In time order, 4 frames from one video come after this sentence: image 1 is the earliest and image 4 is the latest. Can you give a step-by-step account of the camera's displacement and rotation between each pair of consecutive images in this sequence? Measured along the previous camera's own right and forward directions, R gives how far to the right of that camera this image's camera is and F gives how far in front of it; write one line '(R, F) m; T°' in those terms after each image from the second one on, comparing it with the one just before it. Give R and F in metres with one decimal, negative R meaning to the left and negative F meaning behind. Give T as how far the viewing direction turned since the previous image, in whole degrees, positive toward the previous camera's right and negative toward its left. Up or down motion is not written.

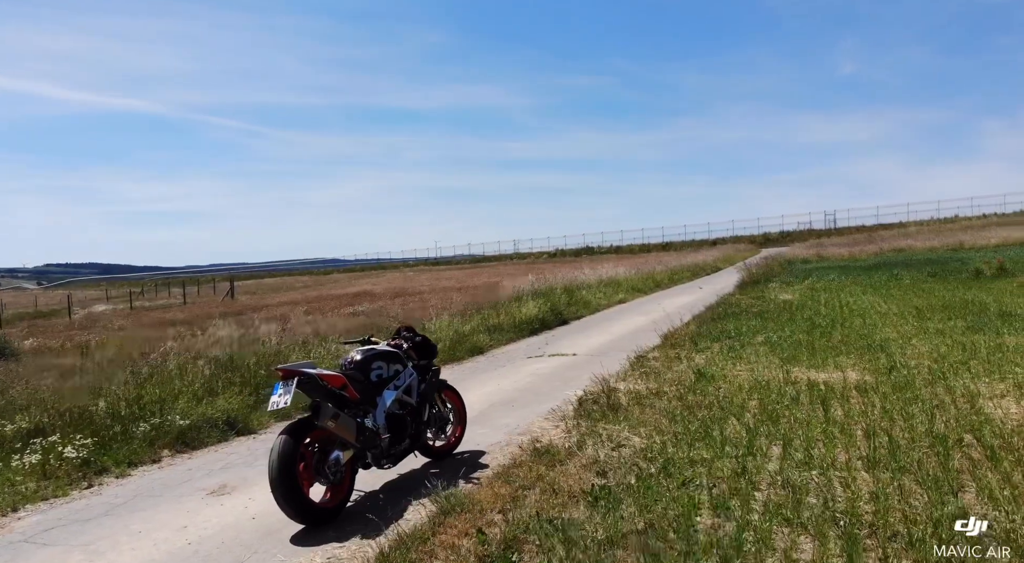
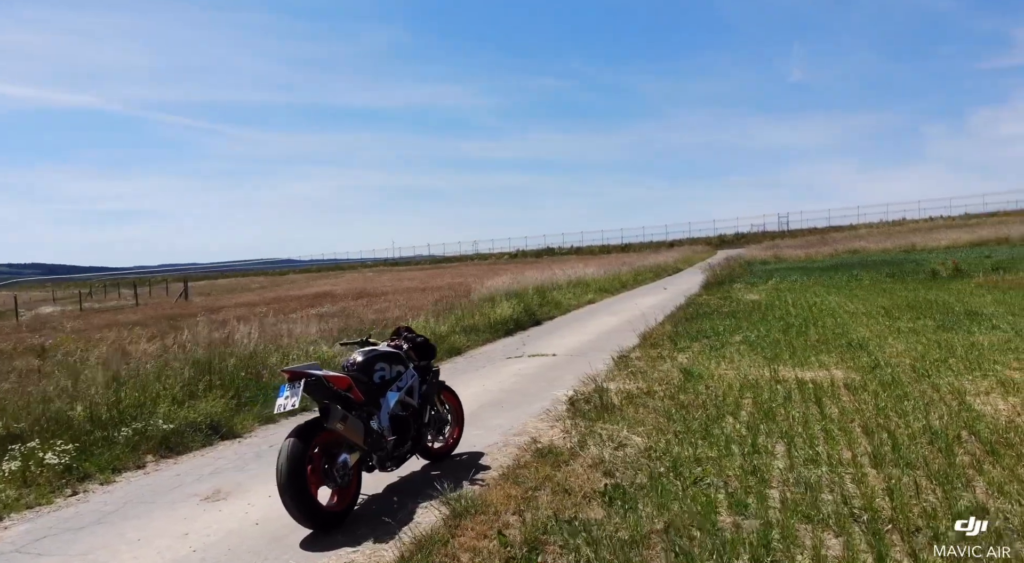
(-0.3, +0.1) m; +3°
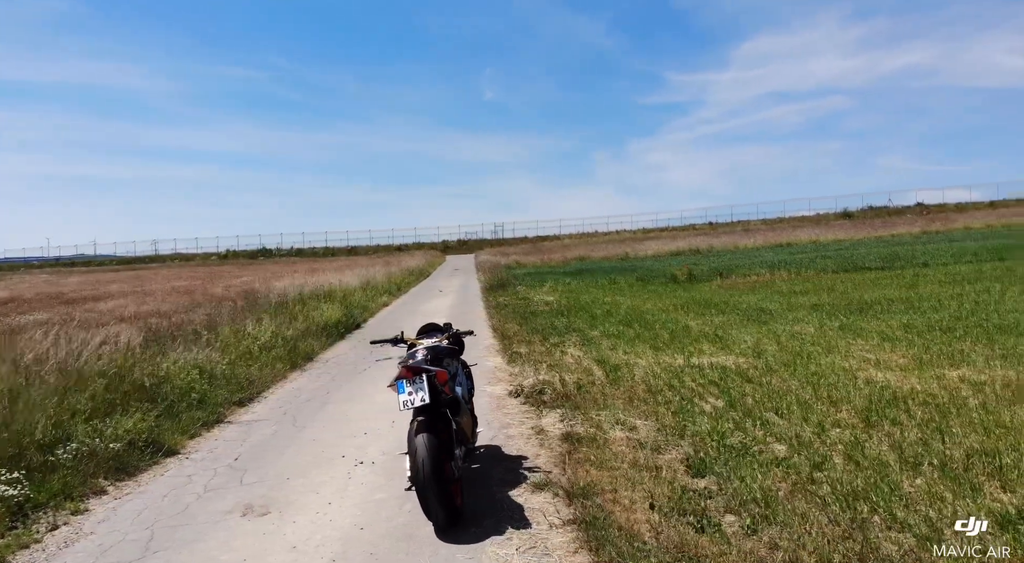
(-2.2, +0.1) m; +19°
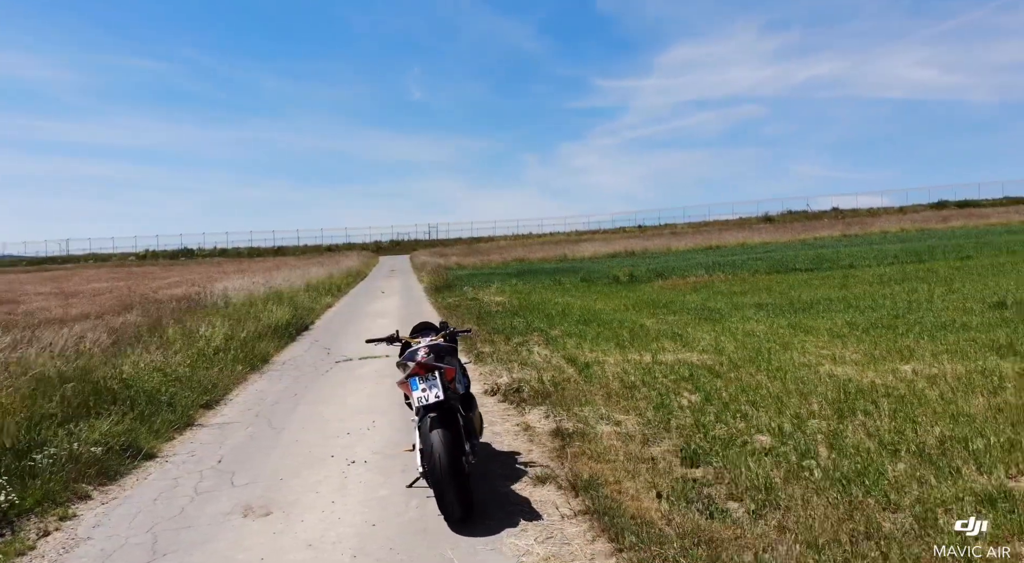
(-0.4, -0.1) m; +5°
